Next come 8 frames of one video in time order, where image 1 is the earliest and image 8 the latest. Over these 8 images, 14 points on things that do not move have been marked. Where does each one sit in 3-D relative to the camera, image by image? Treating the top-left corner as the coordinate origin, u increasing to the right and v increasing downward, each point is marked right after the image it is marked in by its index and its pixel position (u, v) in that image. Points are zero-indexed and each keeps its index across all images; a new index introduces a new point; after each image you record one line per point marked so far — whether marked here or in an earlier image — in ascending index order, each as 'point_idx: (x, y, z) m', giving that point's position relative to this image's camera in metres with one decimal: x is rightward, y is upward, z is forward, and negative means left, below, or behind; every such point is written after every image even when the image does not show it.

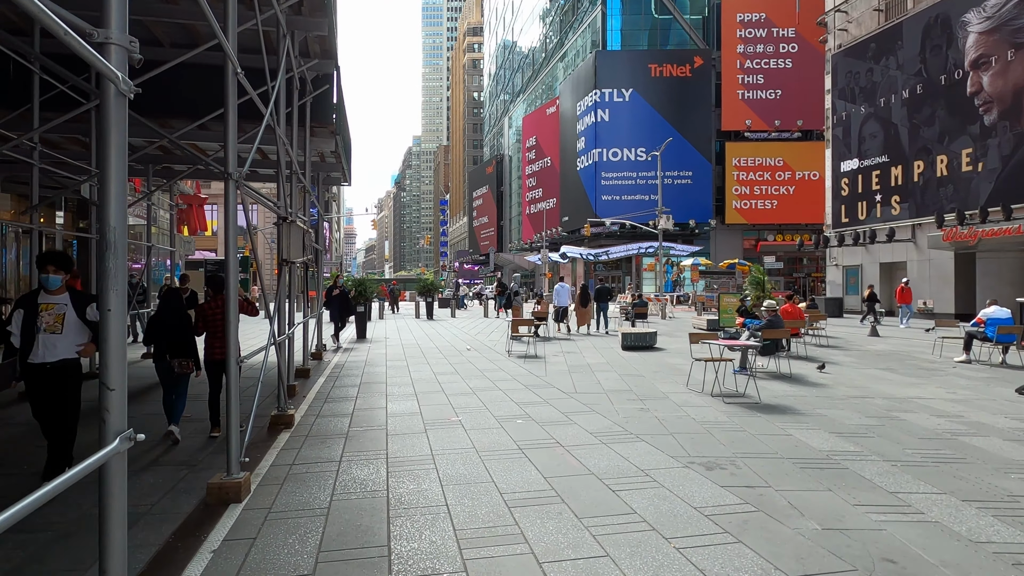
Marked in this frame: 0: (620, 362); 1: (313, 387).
0: (+2.0, -1.4, +12.3) m
1: (-2.9, -1.4, +9.5) m
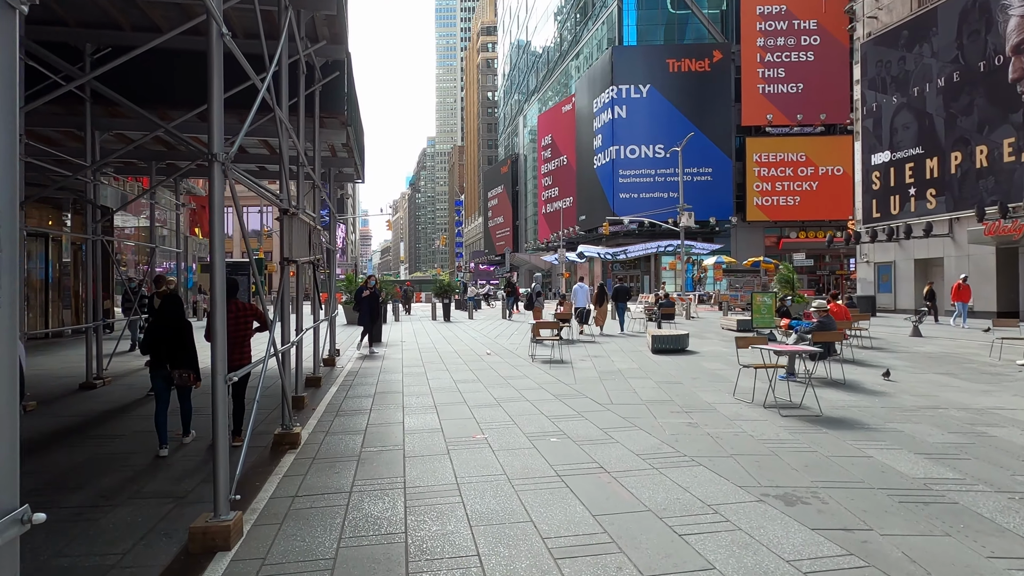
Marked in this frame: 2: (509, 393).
0: (+2.4, -1.4, +11.4) m
1: (-2.5, -1.5, +8.8) m
2: (0.0, -1.4, +8.9) m
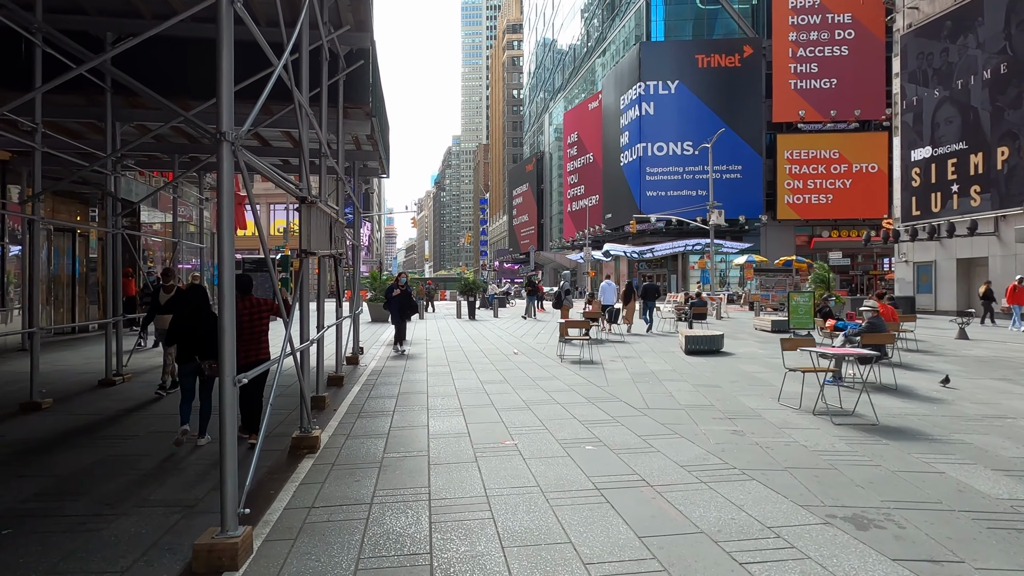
0: (+2.9, -1.4, +10.9) m
1: (-2.1, -1.4, +8.4) m
2: (+0.4, -1.4, +8.5) m
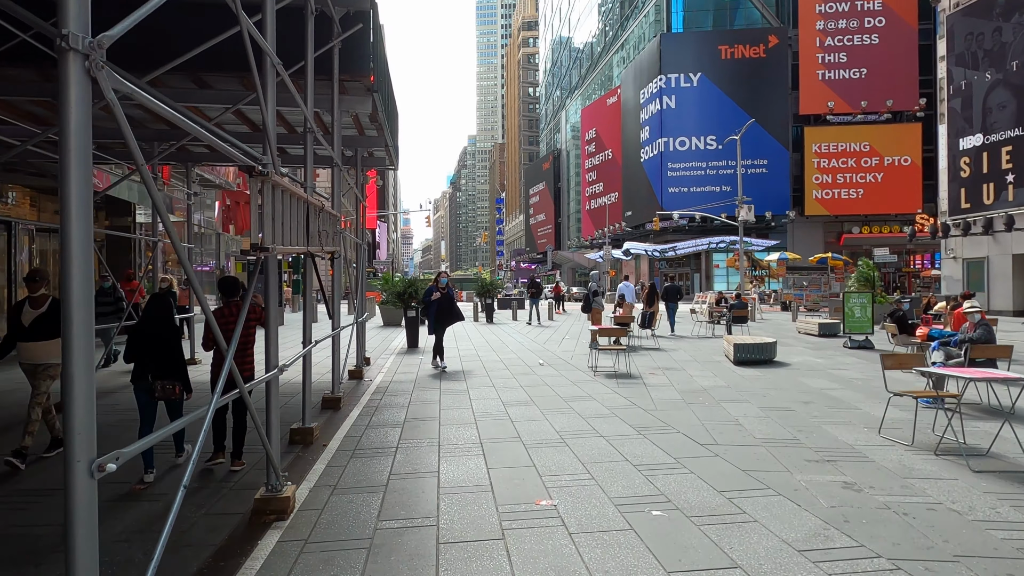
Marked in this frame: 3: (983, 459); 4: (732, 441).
0: (+3.3, -1.4, +9.3) m
1: (-1.8, -1.5, +6.9) m
2: (+0.7, -1.4, +6.9) m
3: (+3.8, -1.4, +5.4) m
4: (+2.0, -1.4, +6.1) m
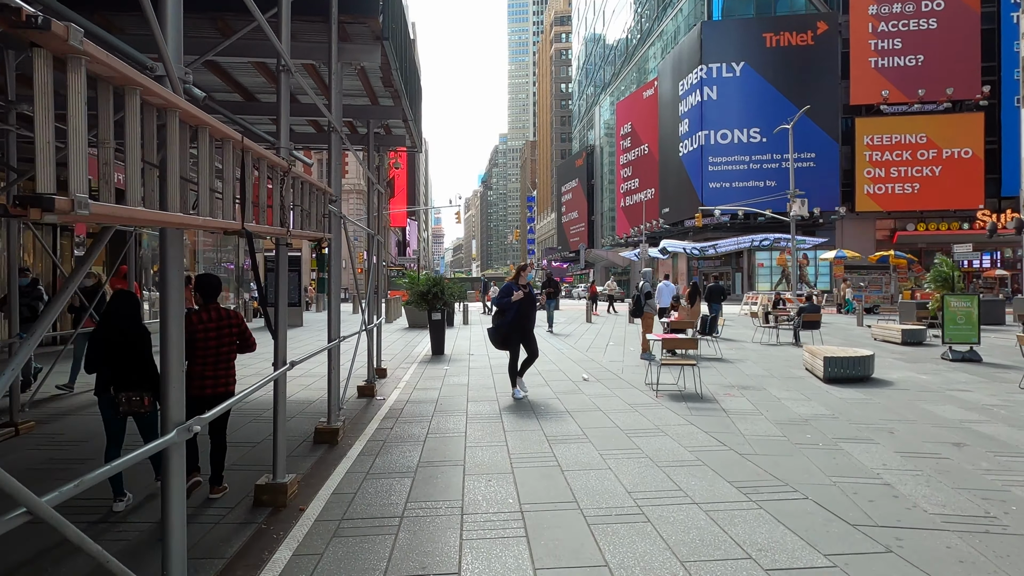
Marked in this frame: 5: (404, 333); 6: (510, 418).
0: (+3.8, -1.4, +7.2) m
1: (-1.4, -1.5, +5.1) m
2: (+1.1, -1.4, +5.0) m
3: (+4.1, -1.4, +3.3) m
4: (+2.4, -1.4, +4.1) m
5: (-3.0, -1.2, +18.5) m
6: (0.0, -1.4, +7.3) m
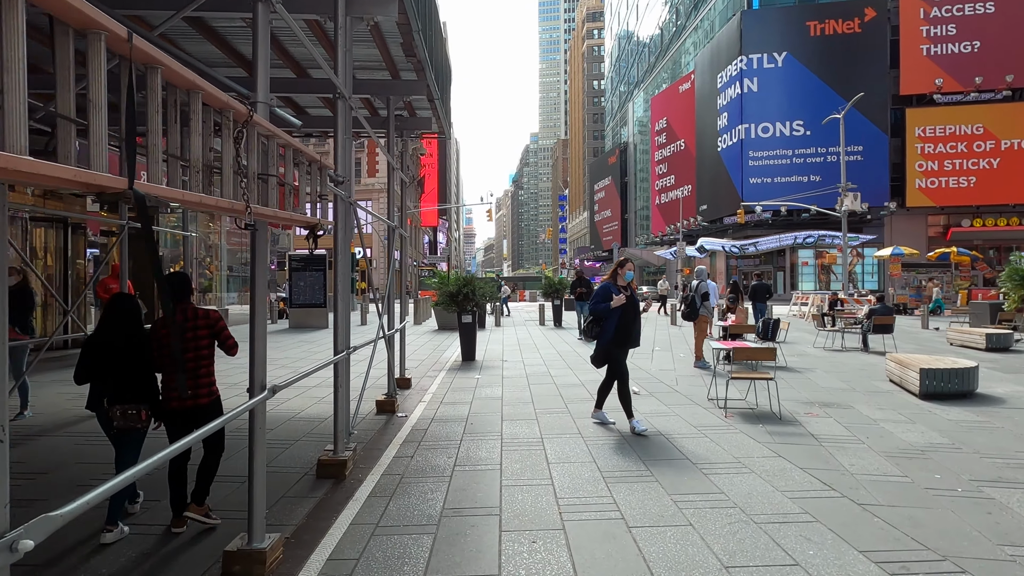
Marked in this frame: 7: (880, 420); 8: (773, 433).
0: (+4.2, -1.4, +5.8) m
1: (-1.1, -1.5, +3.9) m
2: (+1.3, -1.4, +3.7) m
3: (+4.3, -1.4, +1.9) m
4: (+2.6, -1.4, +2.8) m
5: (-2.1, -1.3, +17.4) m
6: (+0.4, -1.4, +6.0) m
7: (+3.9, -1.4, +6.9) m
8: (+2.5, -1.4, +6.4) m
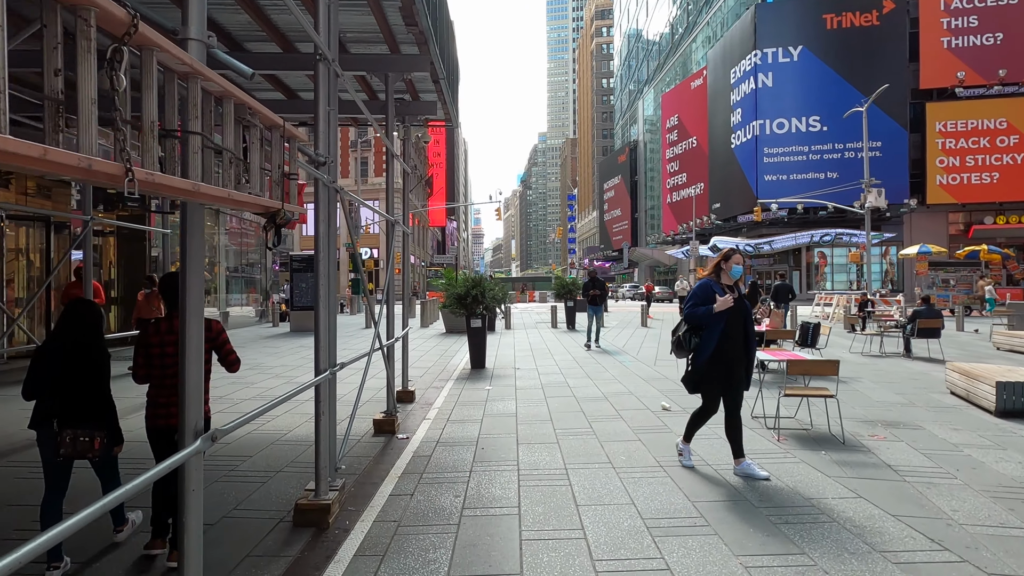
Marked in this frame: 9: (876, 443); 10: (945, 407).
0: (+4.3, -1.4, +4.8) m
1: (-1.0, -1.5, +3.0) m
2: (+1.5, -1.5, +2.7) m
3: (+4.4, -1.4, +0.8) m
4: (+2.7, -1.4, +1.7) m
5: (-1.8, -1.3, +16.4) m
6: (+0.5, -1.5, +5.0) m
7: (+4.0, -1.4, +5.9) m
8: (+2.7, -1.4, +5.4) m
9: (+3.3, -1.4, +6.0) m
10: (+5.1, -1.4, +7.8) m
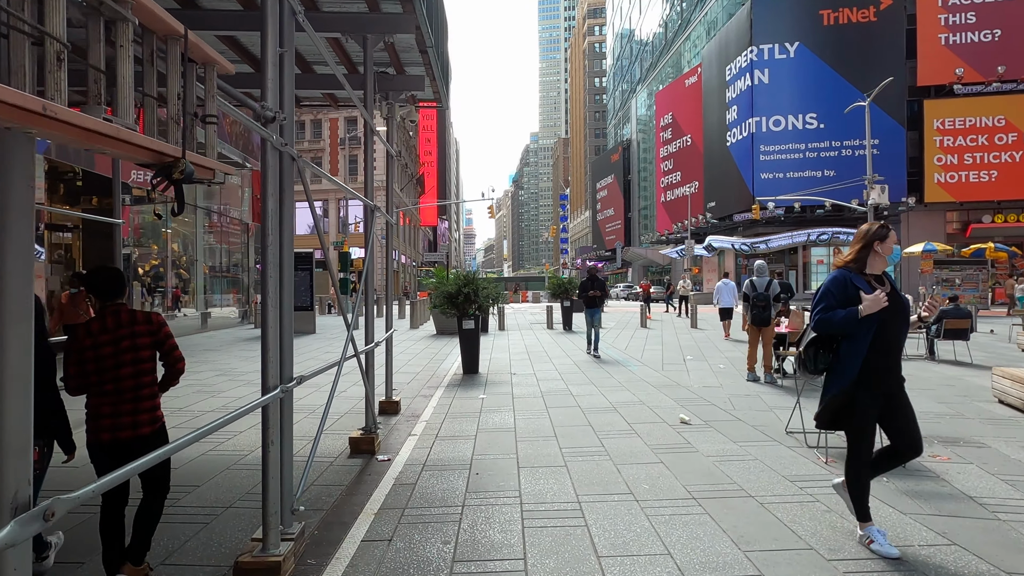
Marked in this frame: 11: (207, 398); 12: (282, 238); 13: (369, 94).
0: (+4.3, -1.4, +3.8) m
1: (-0.9, -1.5, +2.0) m
2: (+1.5, -1.4, +1.7) m
3: (+4.5, -1.4, -0.1) m
4: (+2.8, -1.4, +0.8) m
5: (-1.9, -1.3, +15.4) m
6: (+0.5, -1.4, +4.1) m
7: (+4.0, -1.3, +4.9) m
8: (+2.7, -1.4, +4.4) m
9: (+3.3, -1.4, +5.1) m
10: (+5.1, -1.4, +6.9) m
11: (-4.1, -1.5, +8.8) m
12: (-1.3, +0.3, +3.5) m
13: (-1.4, +2.0, +6.7) m
